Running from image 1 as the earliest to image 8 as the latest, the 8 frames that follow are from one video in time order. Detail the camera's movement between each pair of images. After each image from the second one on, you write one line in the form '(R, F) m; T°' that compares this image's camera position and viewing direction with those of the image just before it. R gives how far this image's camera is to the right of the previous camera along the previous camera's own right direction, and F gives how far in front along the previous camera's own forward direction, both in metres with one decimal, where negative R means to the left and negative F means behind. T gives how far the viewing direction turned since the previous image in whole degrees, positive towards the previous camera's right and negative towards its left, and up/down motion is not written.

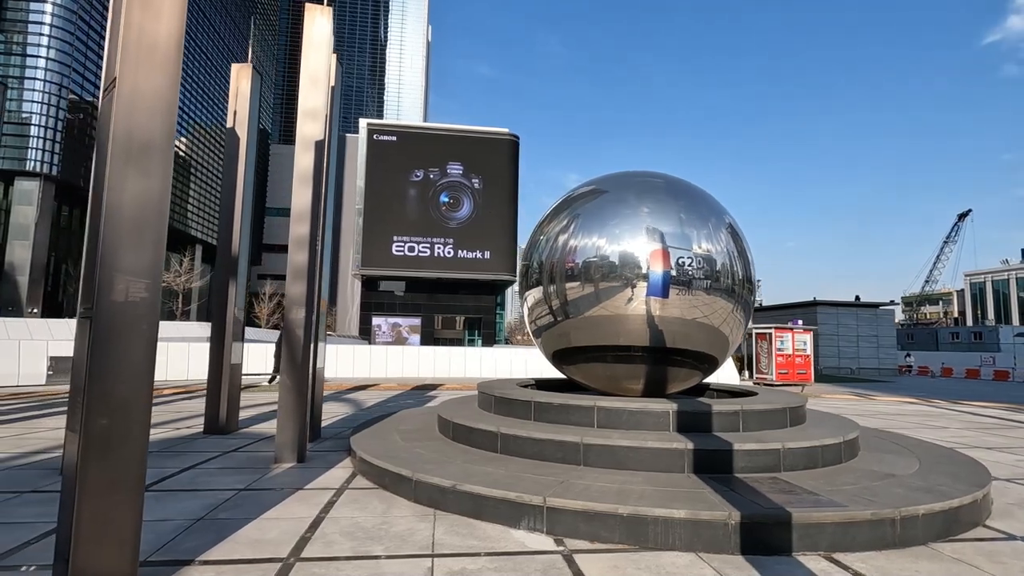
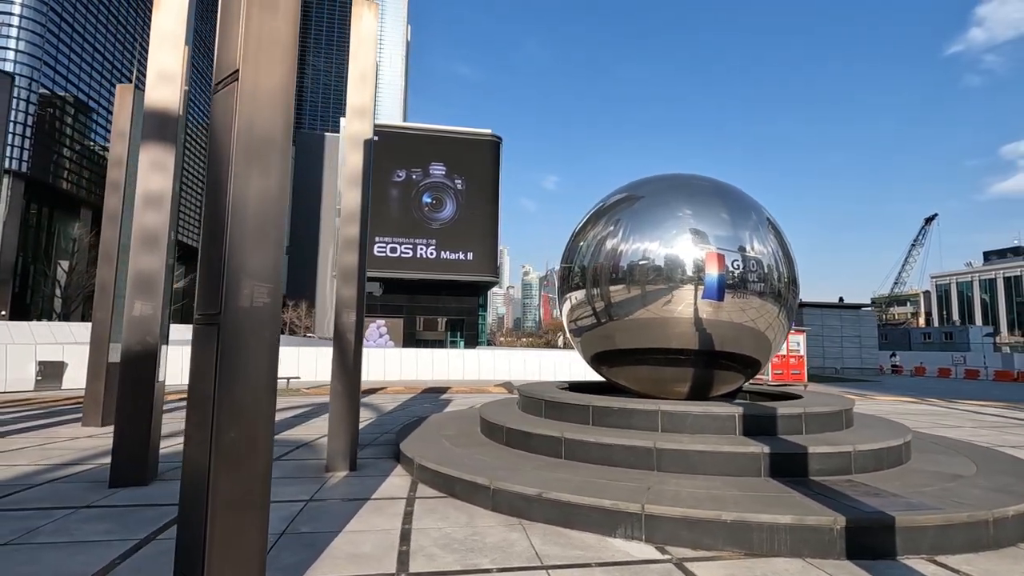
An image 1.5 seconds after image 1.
(-1.0, +0.1) m; +2°
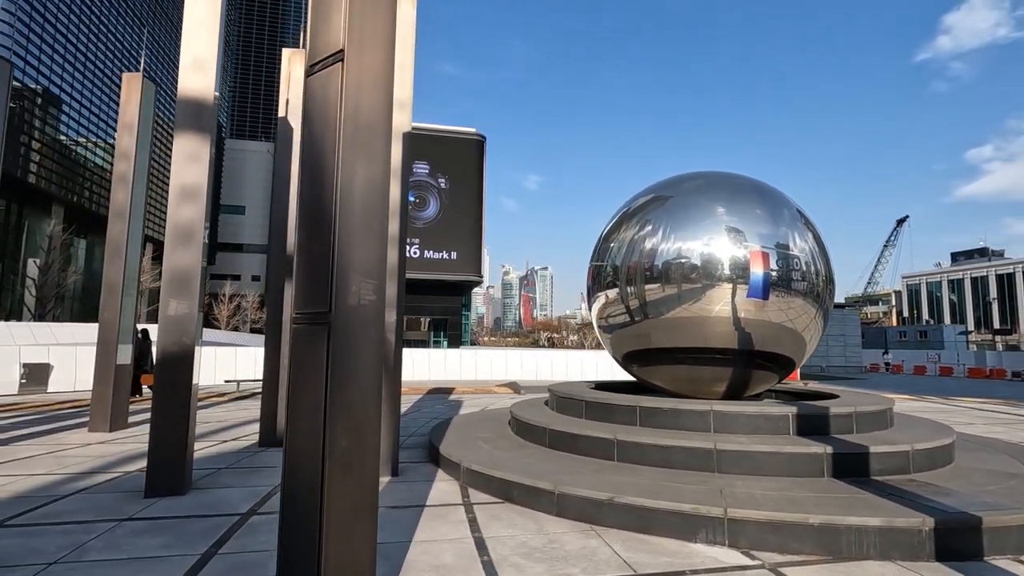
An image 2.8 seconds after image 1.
(-0.8, +0.2) m; +2°
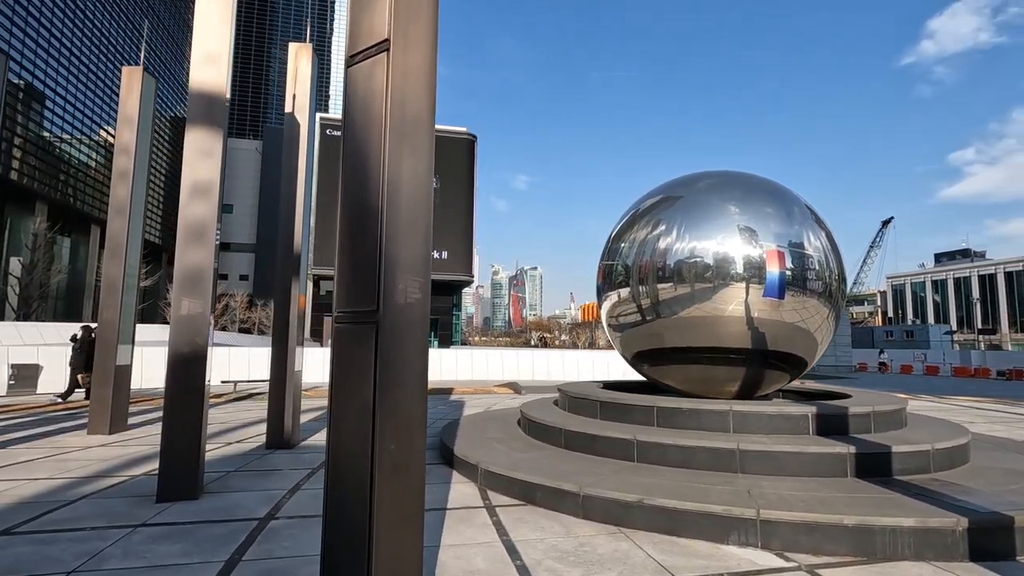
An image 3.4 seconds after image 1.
(-0.3, +0.1) m; +1°
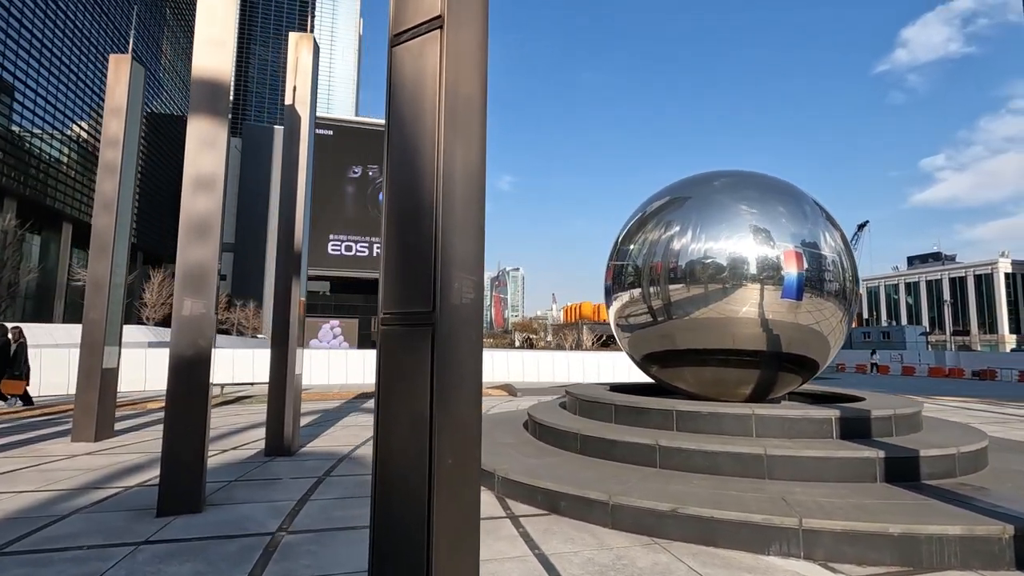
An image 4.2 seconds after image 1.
(-0.4, +0.2) m; +2°
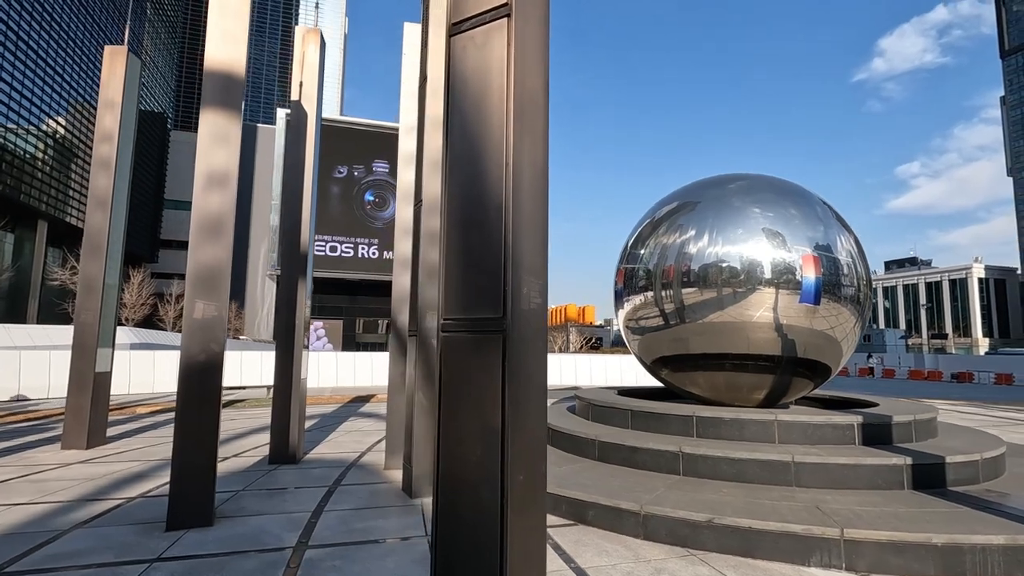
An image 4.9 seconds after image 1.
(-0.4, +0.2) m; +2°
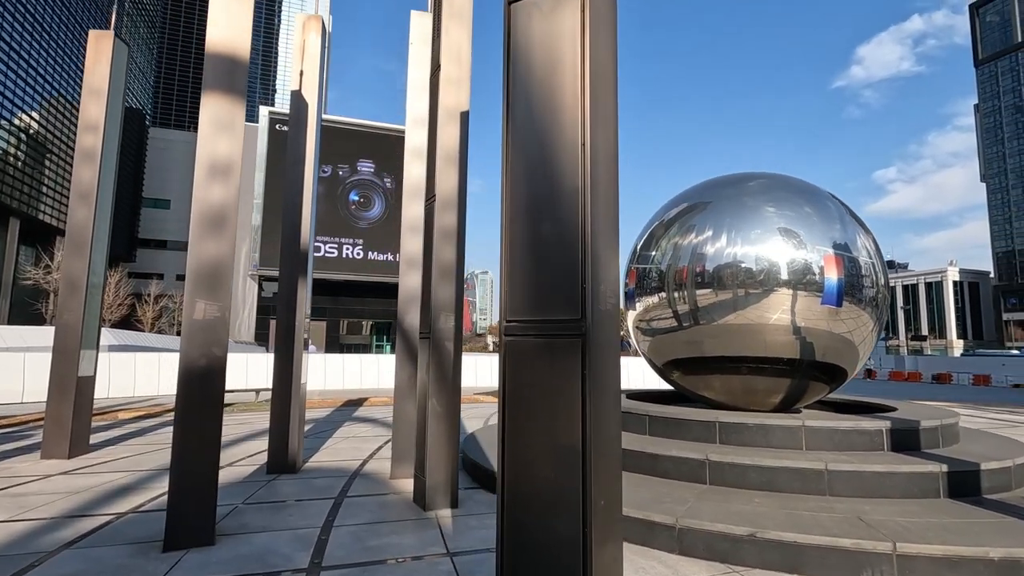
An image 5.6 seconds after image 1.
(-0.4, +0.3) m; +2°
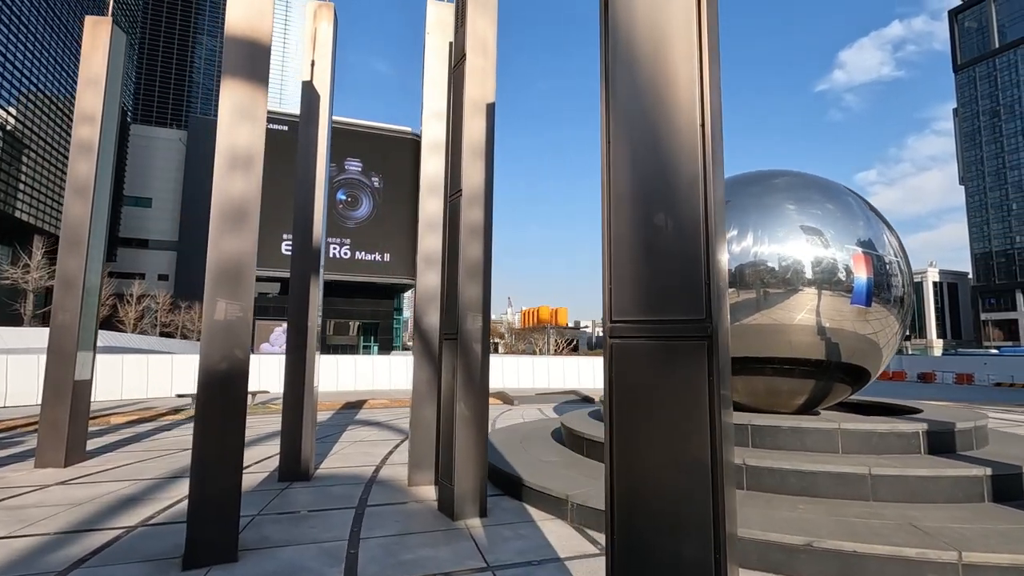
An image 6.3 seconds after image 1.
(-0.4, +0.2) m; +1°
